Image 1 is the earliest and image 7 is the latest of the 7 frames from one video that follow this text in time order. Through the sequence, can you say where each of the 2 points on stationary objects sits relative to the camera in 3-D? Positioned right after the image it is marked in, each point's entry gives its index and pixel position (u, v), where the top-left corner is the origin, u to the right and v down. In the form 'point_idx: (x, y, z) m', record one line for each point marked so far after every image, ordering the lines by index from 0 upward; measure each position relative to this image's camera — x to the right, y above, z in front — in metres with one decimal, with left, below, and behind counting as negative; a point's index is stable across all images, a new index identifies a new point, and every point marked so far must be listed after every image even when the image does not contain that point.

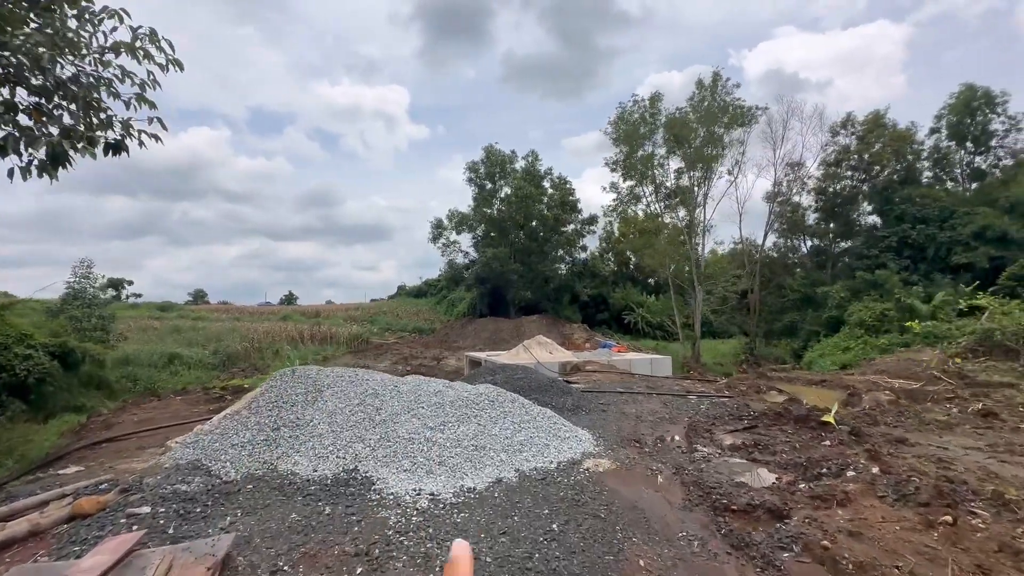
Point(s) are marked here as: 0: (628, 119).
0: (+4.9, +7.1, +19.8) m
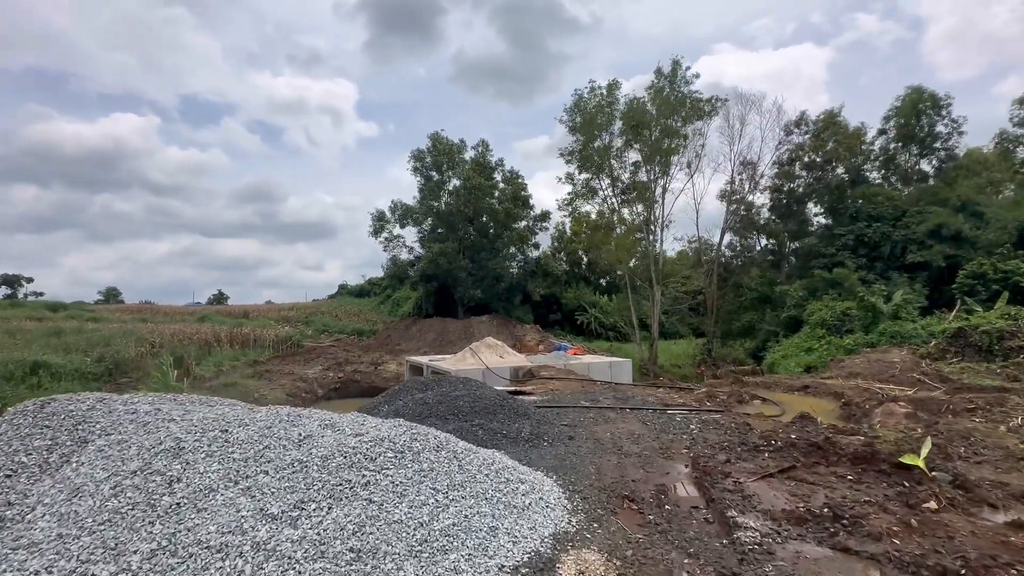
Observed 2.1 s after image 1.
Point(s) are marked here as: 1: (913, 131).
0: (+2.9, +7.2, +18.7) m
1: (+15.8, +6.2, +18.5) m
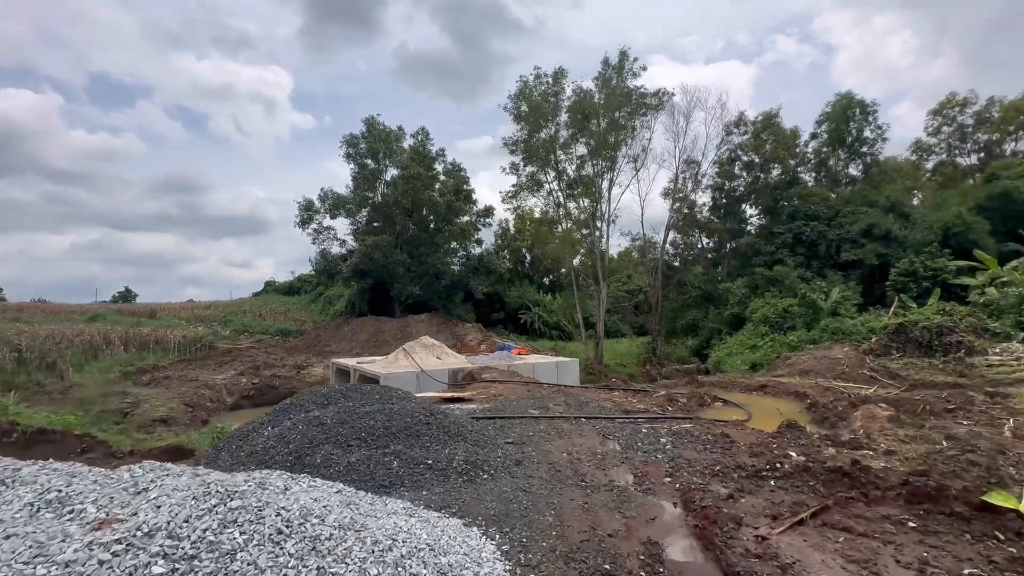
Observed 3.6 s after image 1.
0: (+0.7, +7.3, +17.8) m
1: (+13.5, +6.2, +19.2) m
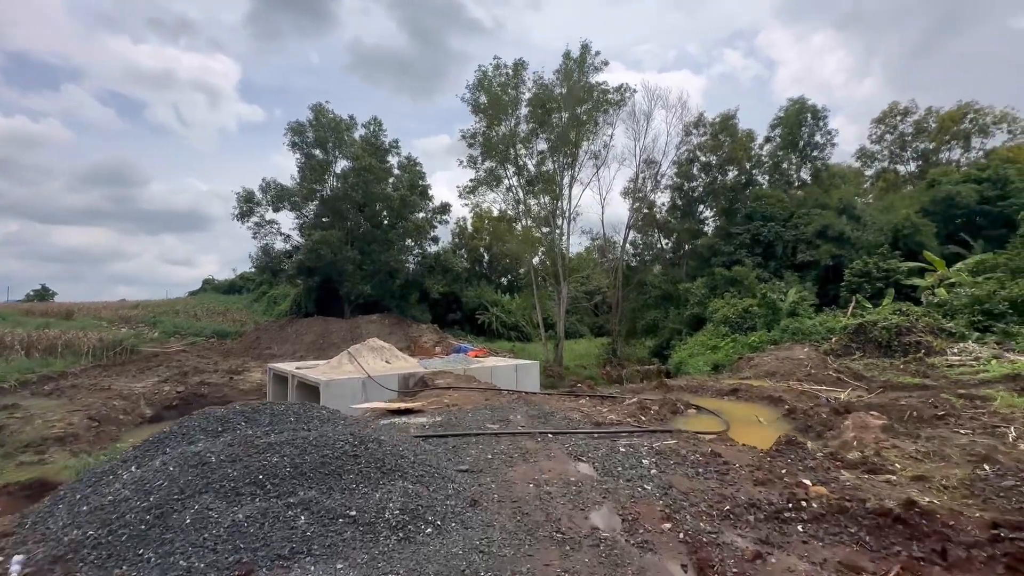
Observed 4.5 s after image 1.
0: (-0.8, +7.4, +17.1) m
1: (+11.8, +6.2, +19.6) m
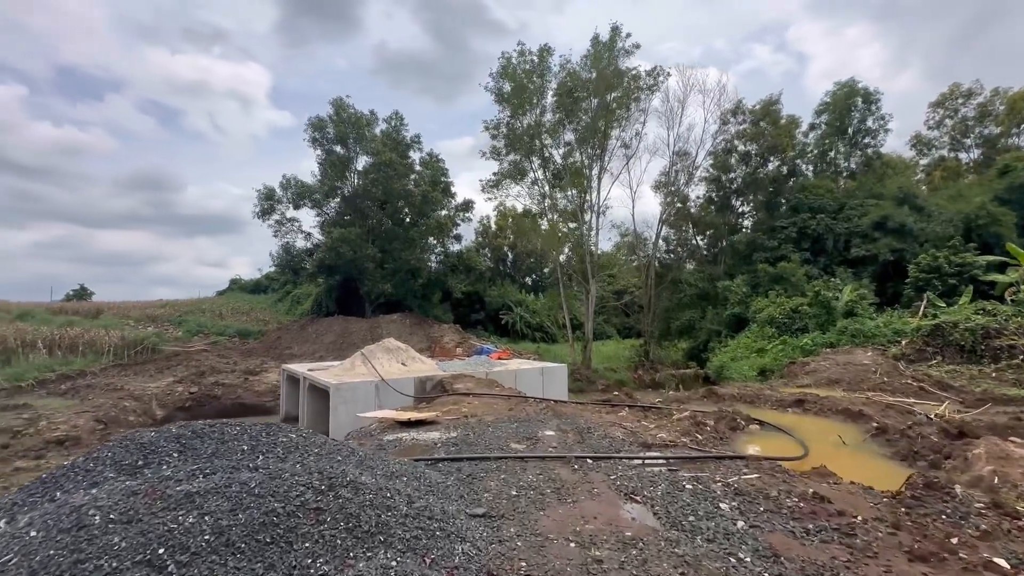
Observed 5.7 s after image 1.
0: (0.0, +7.4, +16.2) m
1: (+12.8, +6.2, +18.1) m
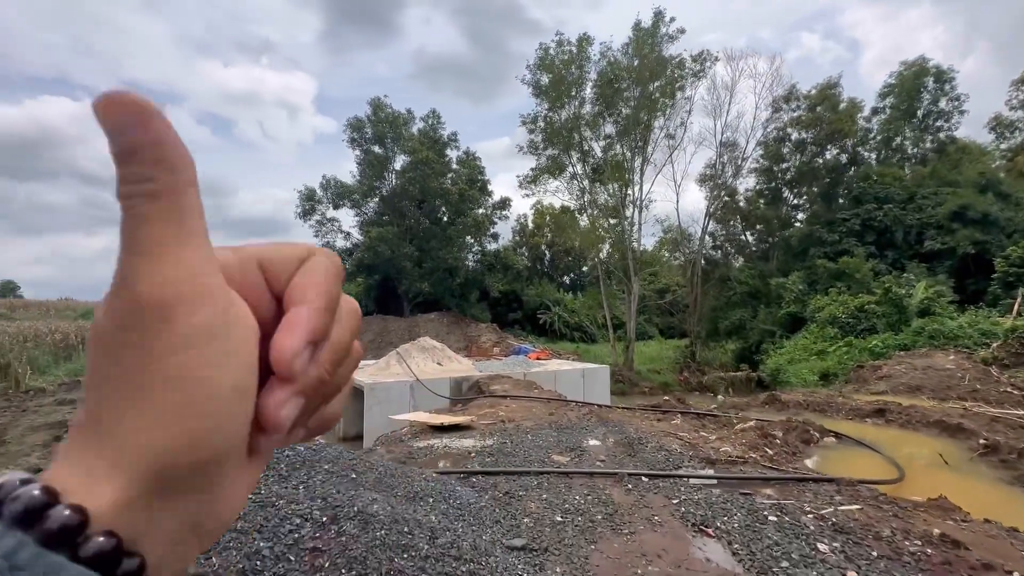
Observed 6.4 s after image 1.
0: (+1.3, +7.5, +15.8) m
1: (+14.1, +6.3, +16.6) m
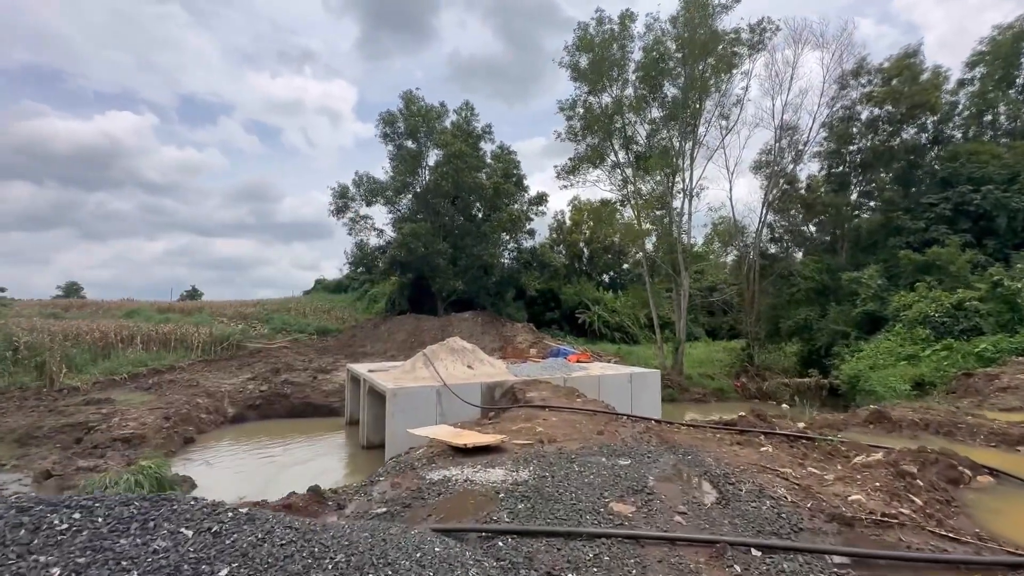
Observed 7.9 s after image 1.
0: (+2.4, +7.6, +14.6) m
1: (+15.3, +6.5, +14.5) m
